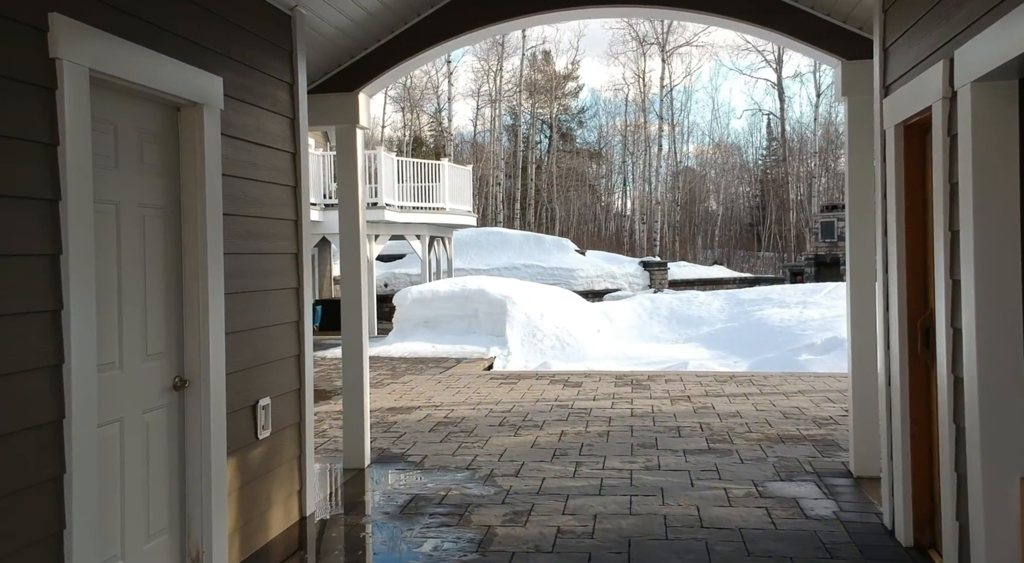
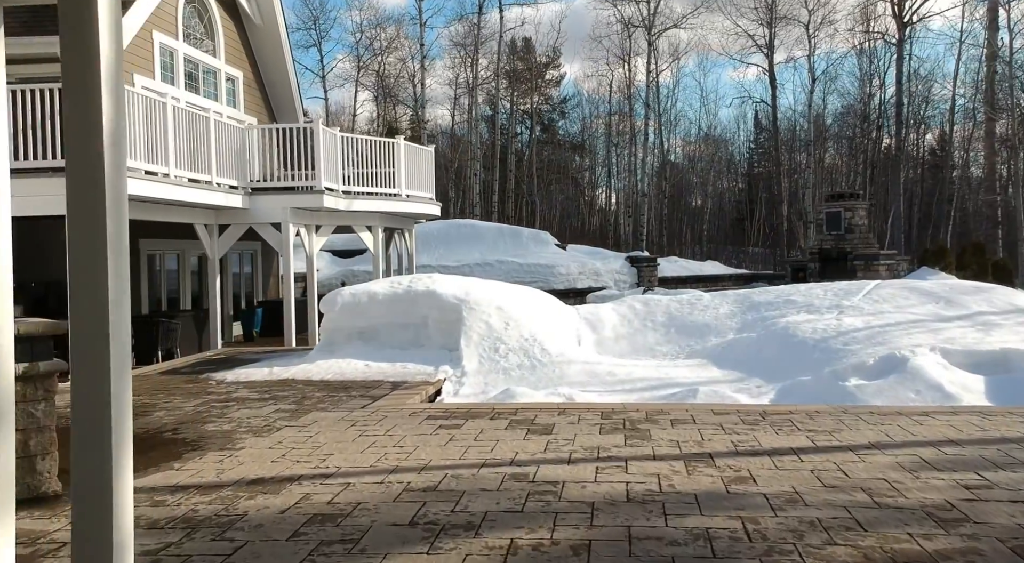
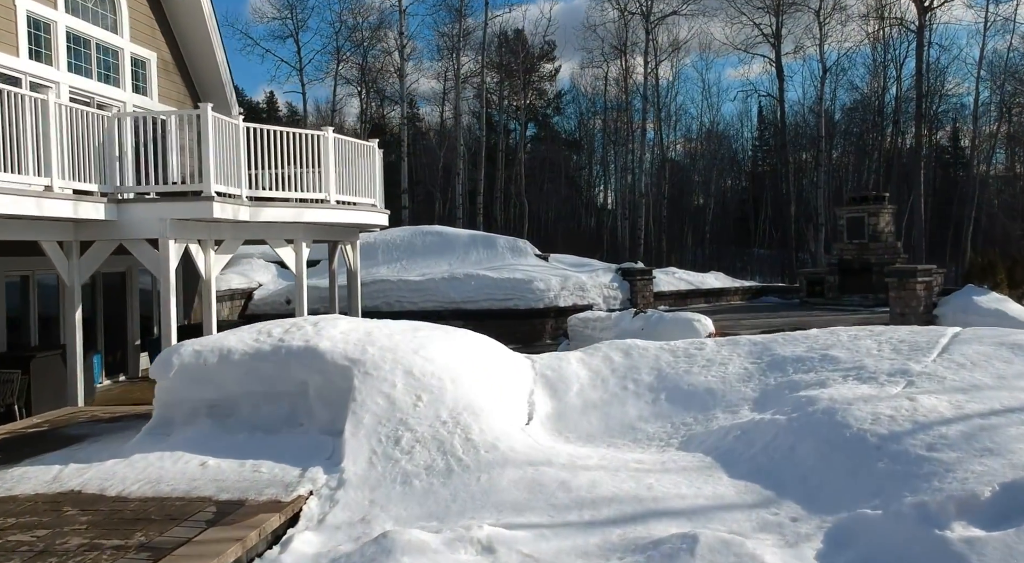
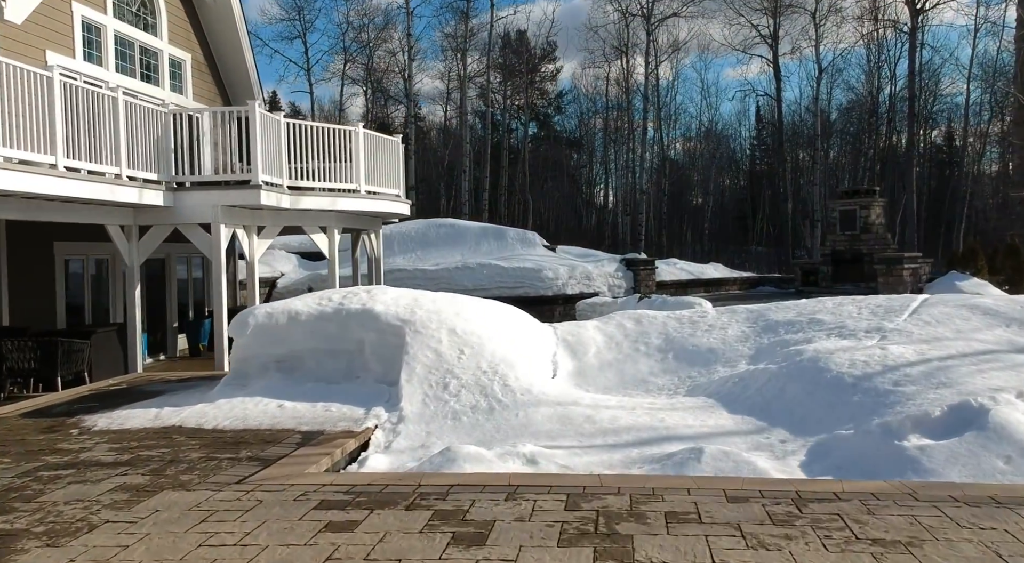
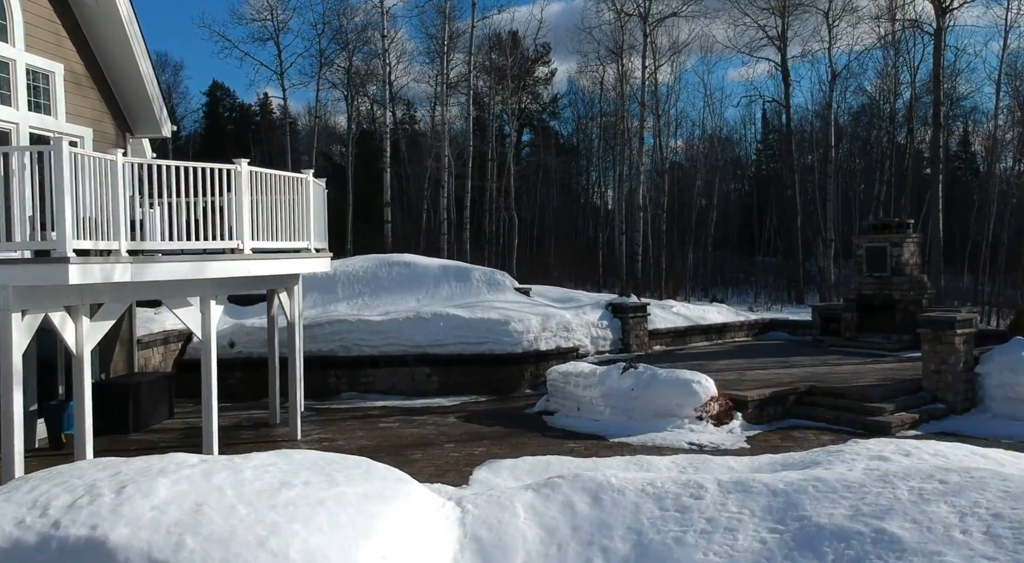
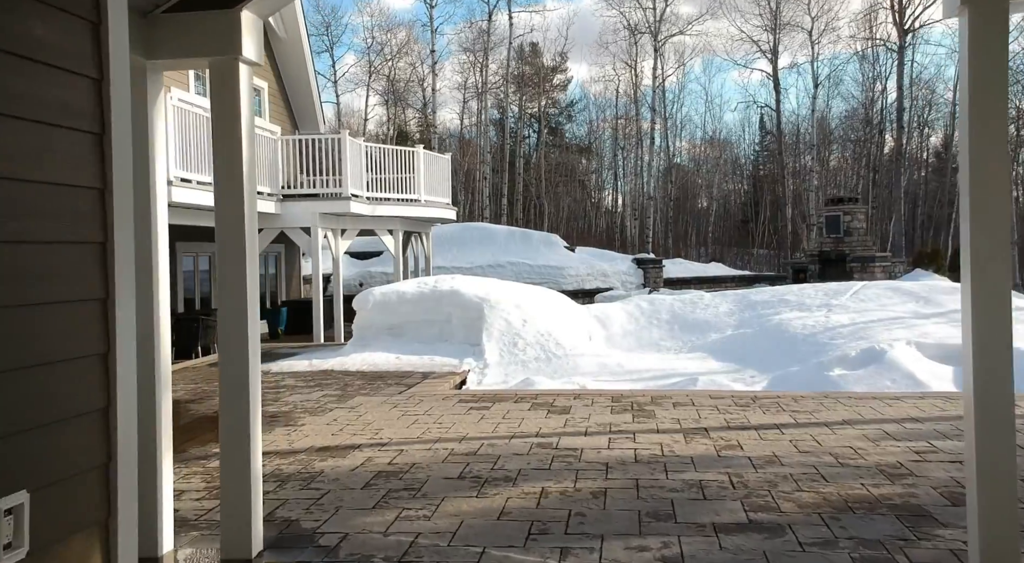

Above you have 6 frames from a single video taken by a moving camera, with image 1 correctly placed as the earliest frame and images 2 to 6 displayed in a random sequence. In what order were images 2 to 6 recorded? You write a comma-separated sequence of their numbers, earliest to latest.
6, 2, 4, 3, 5
